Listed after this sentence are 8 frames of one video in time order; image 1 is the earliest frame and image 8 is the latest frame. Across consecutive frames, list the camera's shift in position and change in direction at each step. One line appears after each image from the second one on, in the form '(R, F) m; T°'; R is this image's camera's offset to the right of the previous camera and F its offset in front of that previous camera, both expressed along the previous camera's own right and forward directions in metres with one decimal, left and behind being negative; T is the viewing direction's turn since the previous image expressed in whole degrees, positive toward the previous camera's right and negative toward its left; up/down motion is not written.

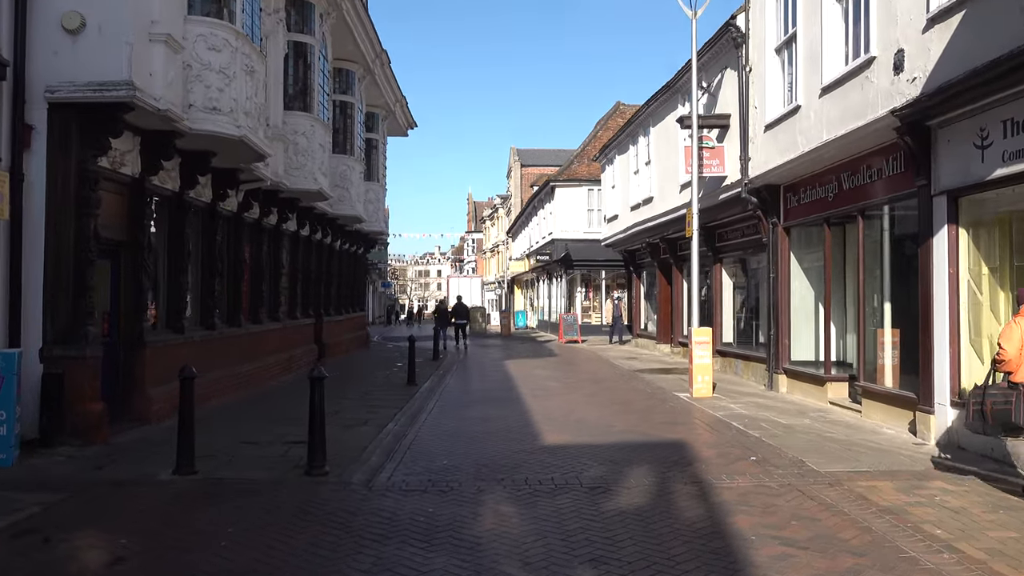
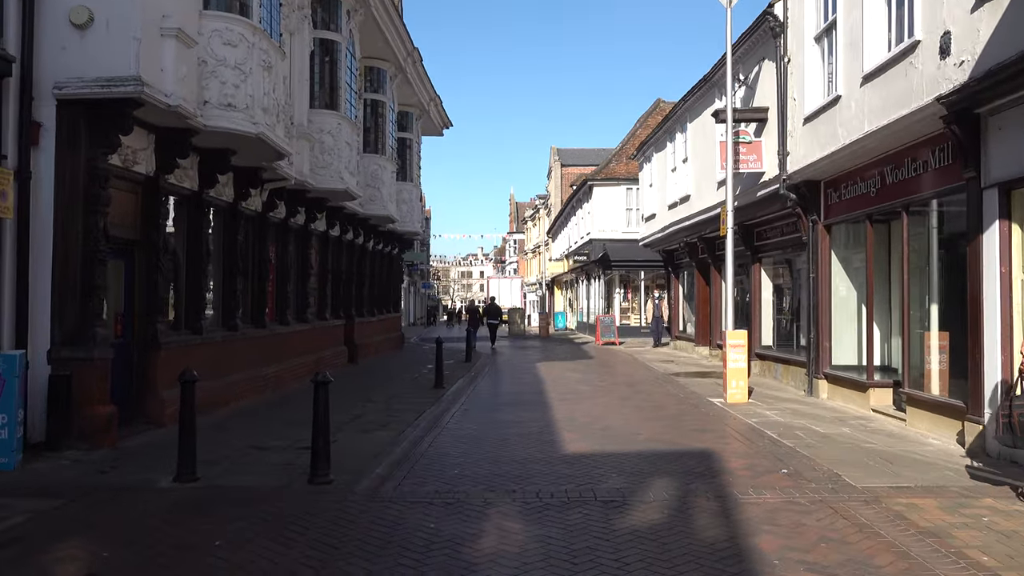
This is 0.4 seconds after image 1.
(+0.3, +0.4) m; -3°
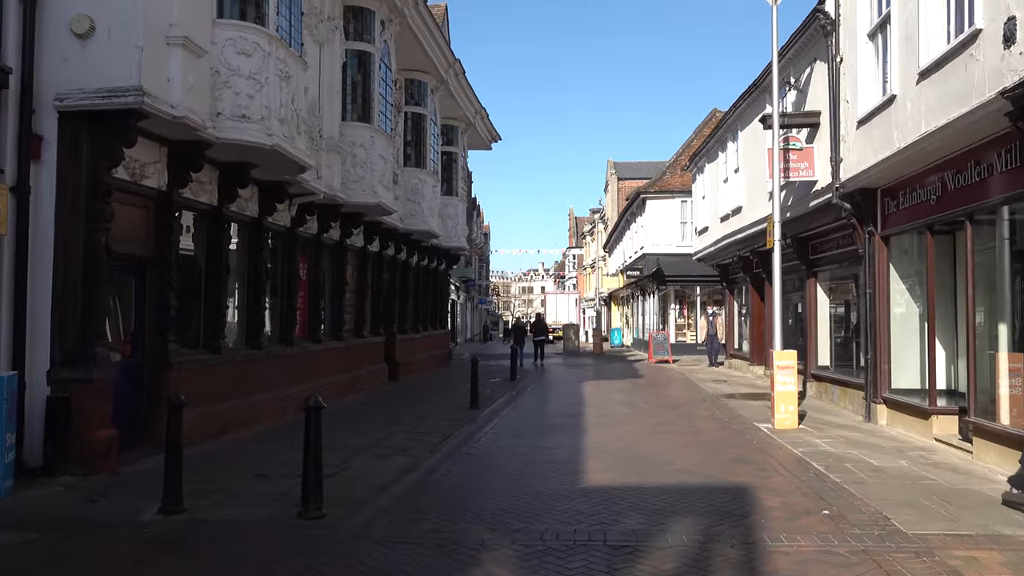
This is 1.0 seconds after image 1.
(+0.4, +0.6) m; -4°
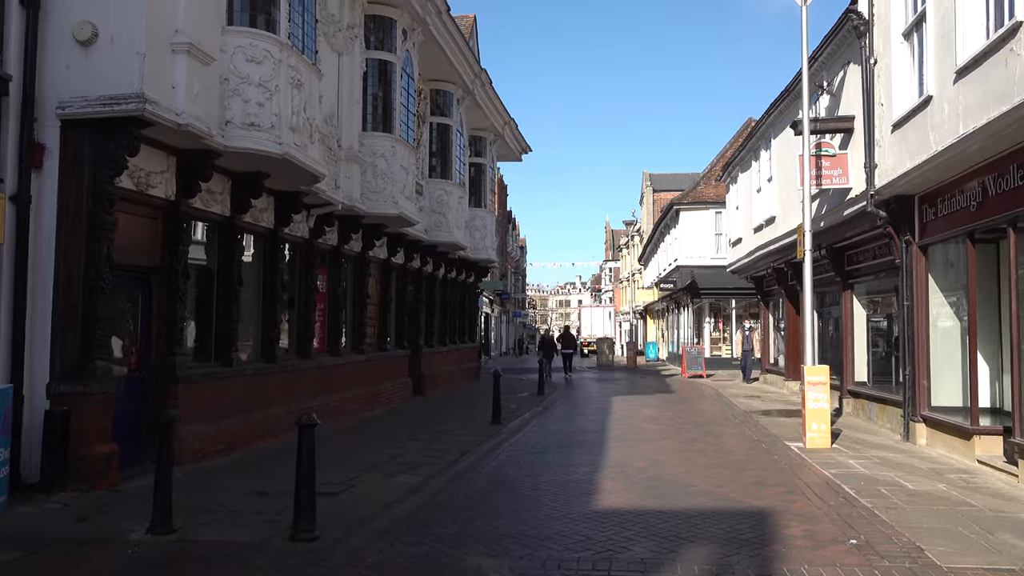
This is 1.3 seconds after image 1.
(+0.3, +0.4) m; -3°
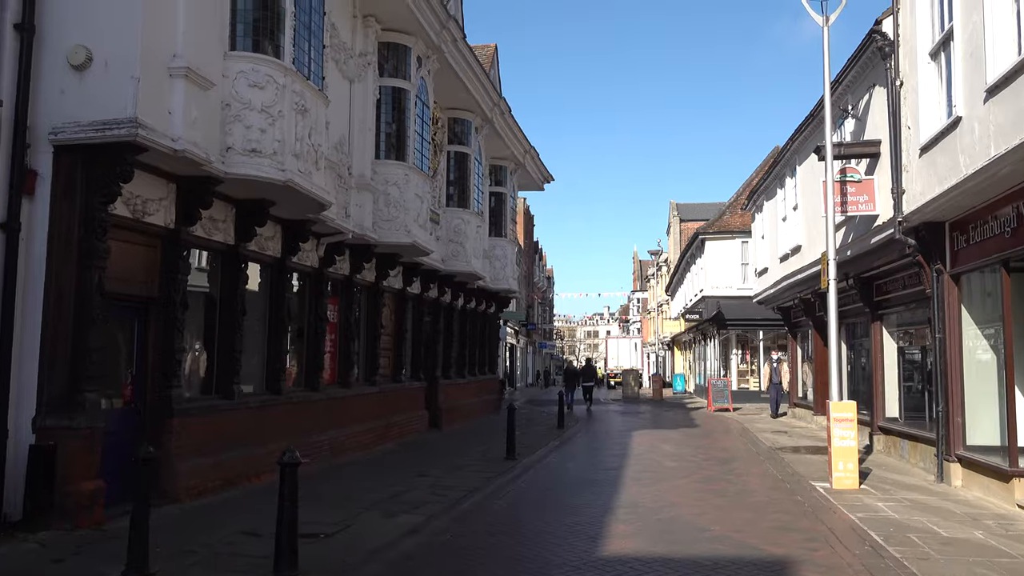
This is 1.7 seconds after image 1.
(+0.2, +0.4) m; -2°
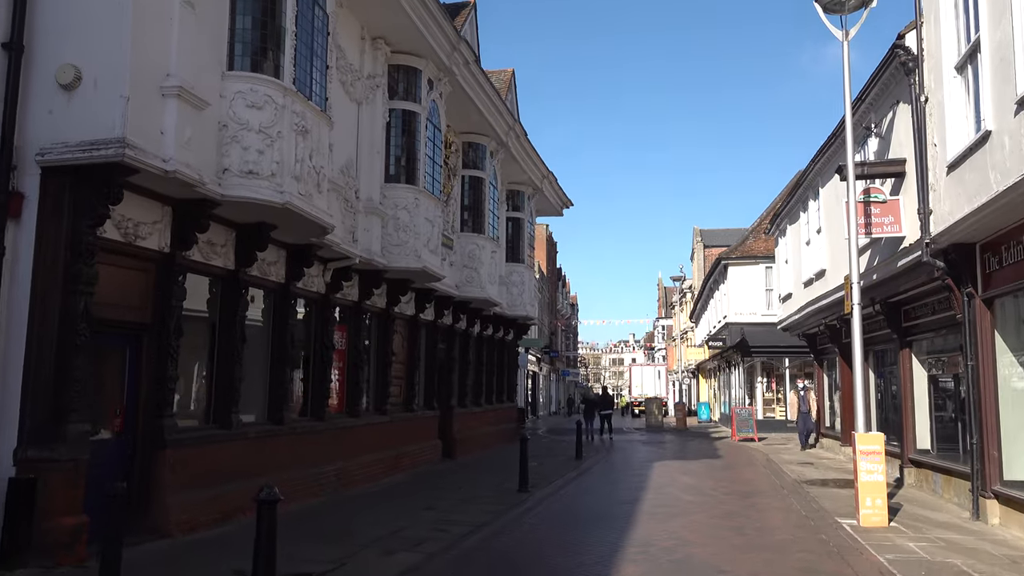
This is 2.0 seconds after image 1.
(+0.2, +0.4) m; -2°
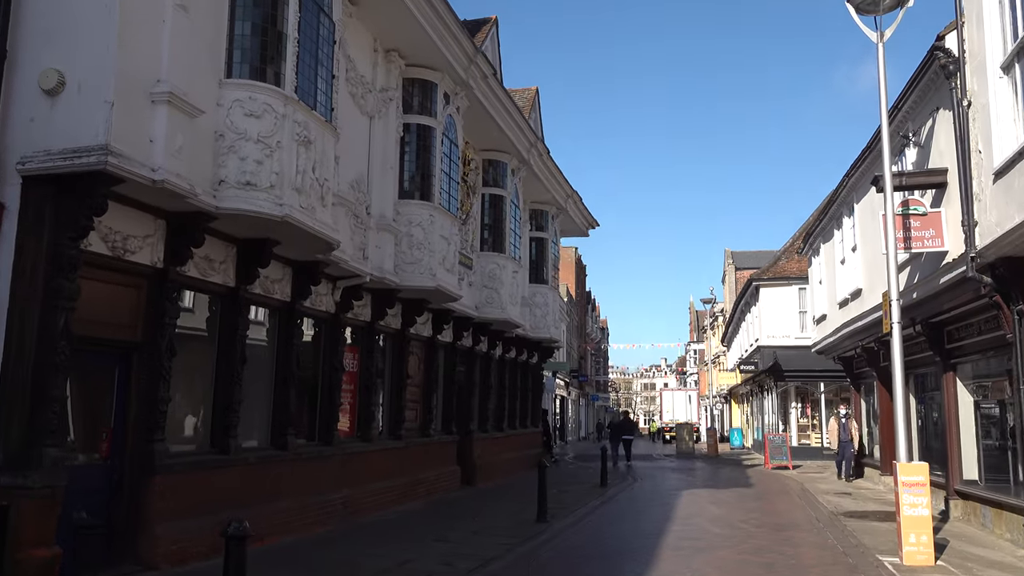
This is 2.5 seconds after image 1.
(+0.2, +0.6) m; -2°
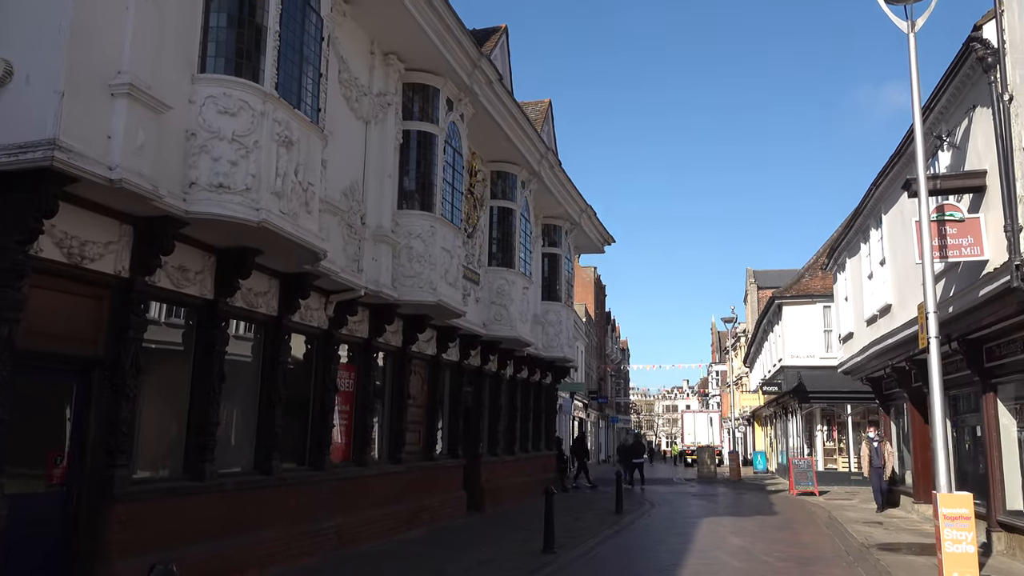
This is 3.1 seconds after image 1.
(+0.2, +0.8) m; -1°
